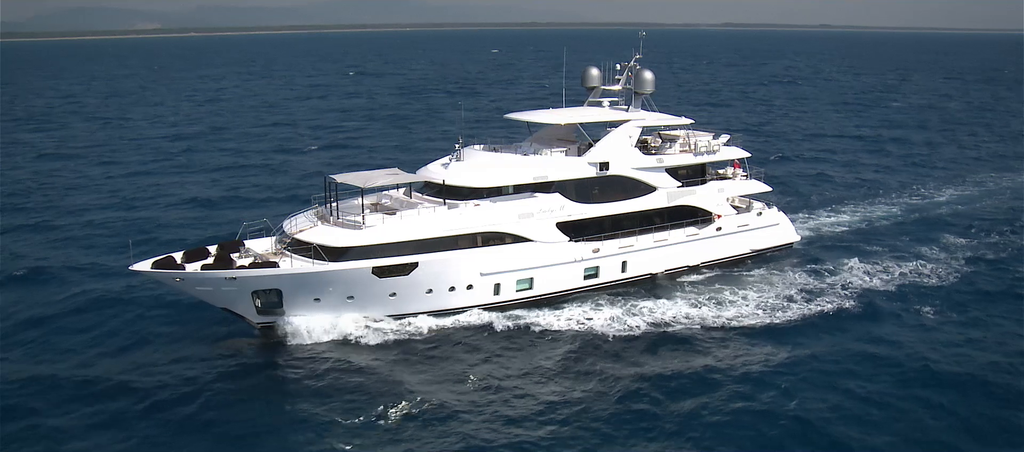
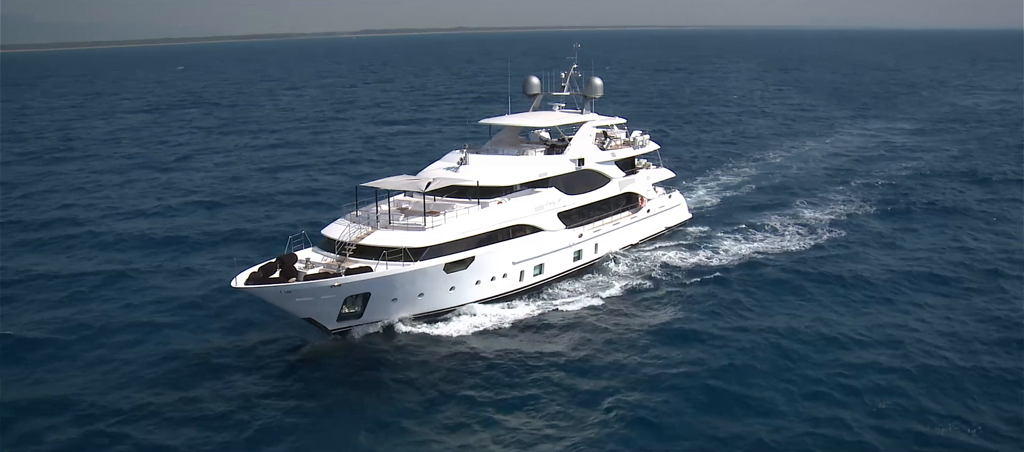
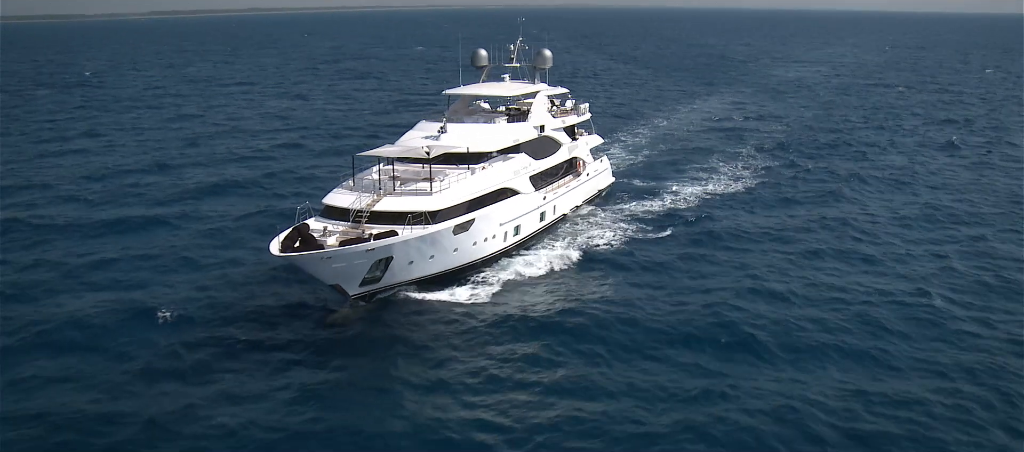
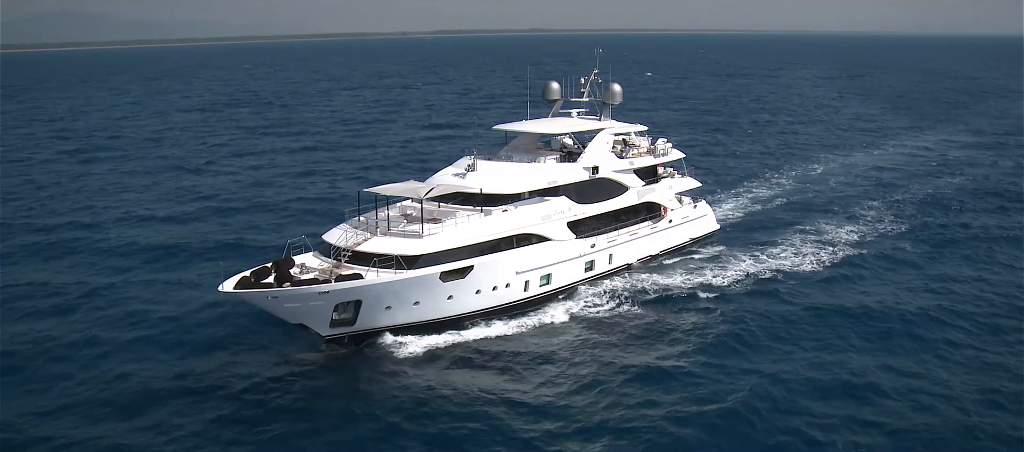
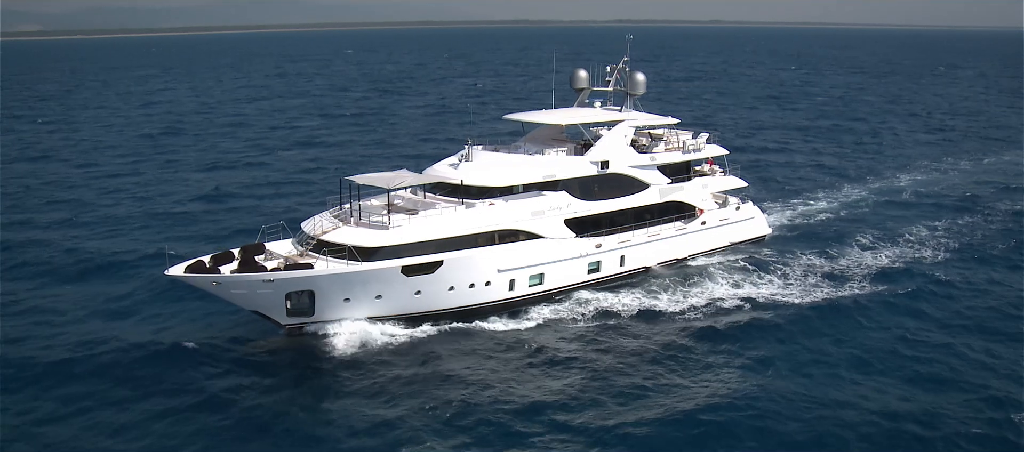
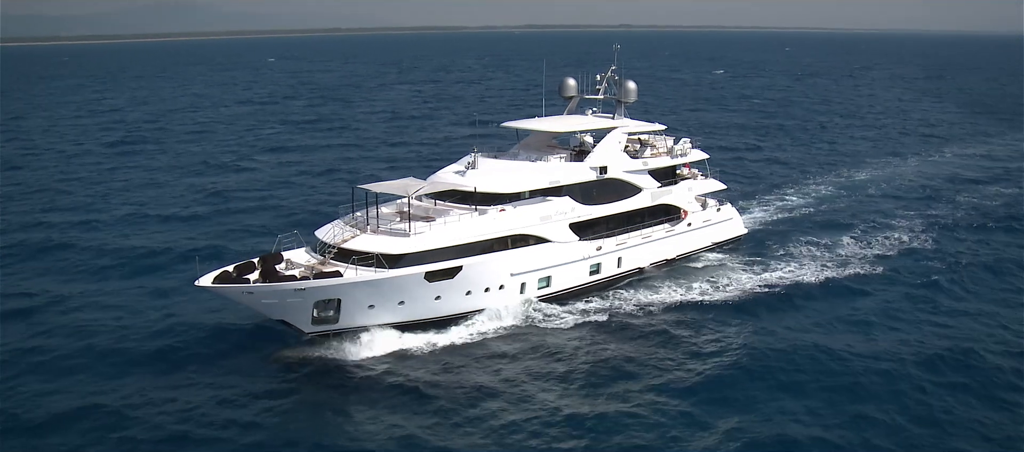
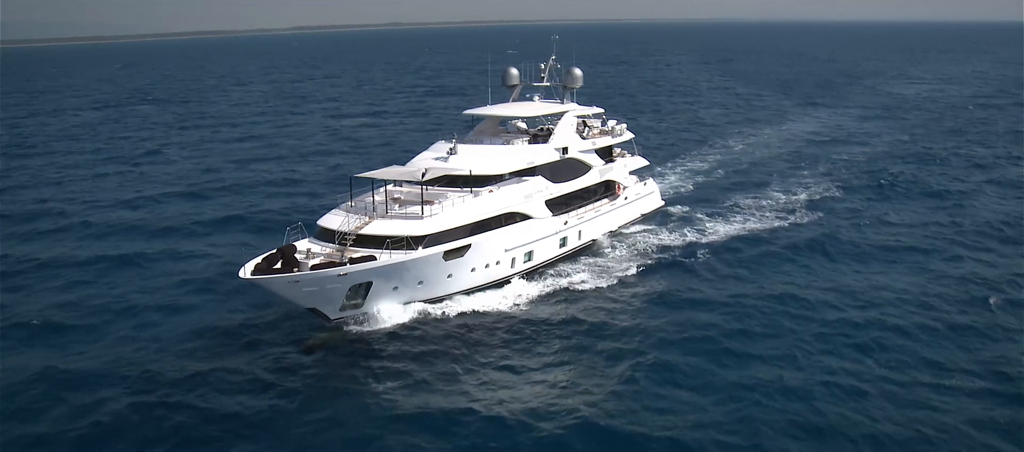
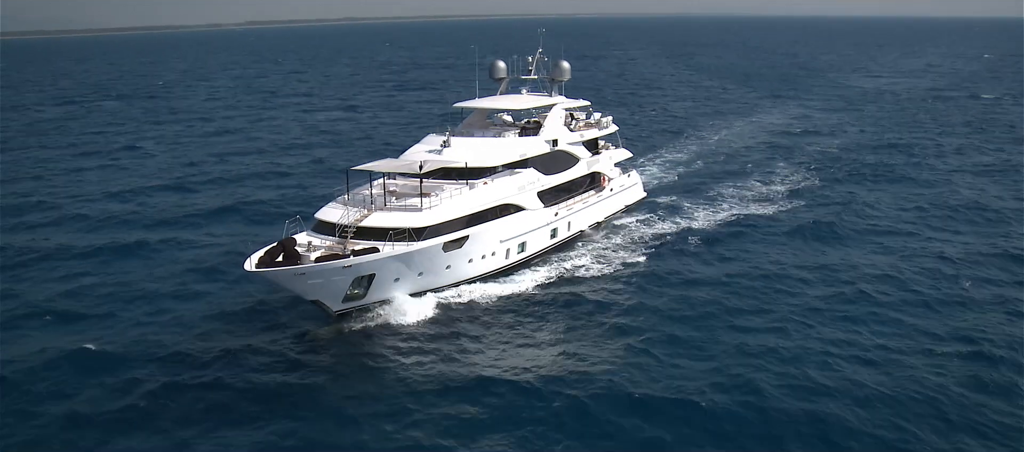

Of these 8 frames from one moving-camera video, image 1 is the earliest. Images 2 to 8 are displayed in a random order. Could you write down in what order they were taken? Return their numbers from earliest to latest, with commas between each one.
5, 6, 4, 2, 7, 8, 3
